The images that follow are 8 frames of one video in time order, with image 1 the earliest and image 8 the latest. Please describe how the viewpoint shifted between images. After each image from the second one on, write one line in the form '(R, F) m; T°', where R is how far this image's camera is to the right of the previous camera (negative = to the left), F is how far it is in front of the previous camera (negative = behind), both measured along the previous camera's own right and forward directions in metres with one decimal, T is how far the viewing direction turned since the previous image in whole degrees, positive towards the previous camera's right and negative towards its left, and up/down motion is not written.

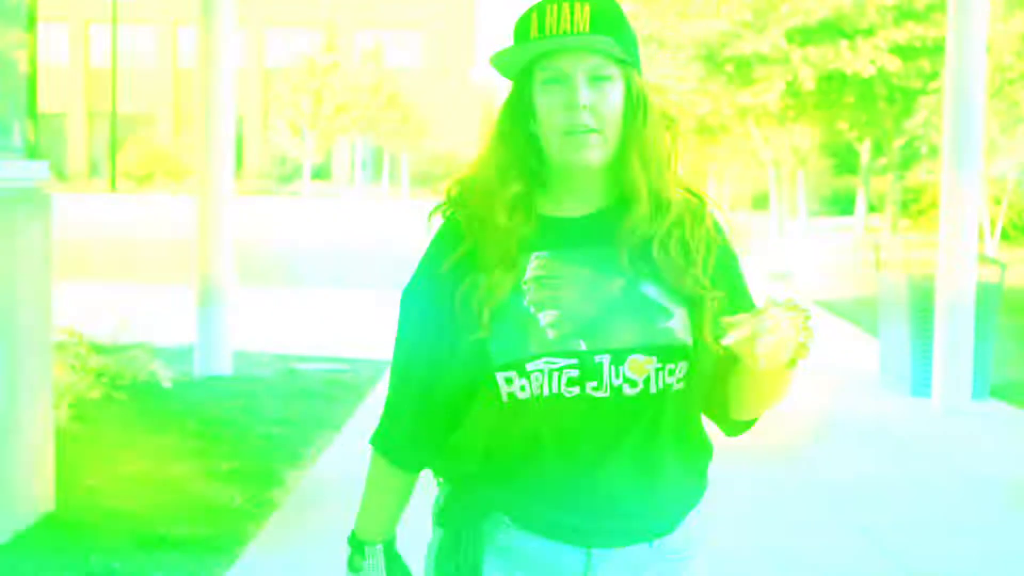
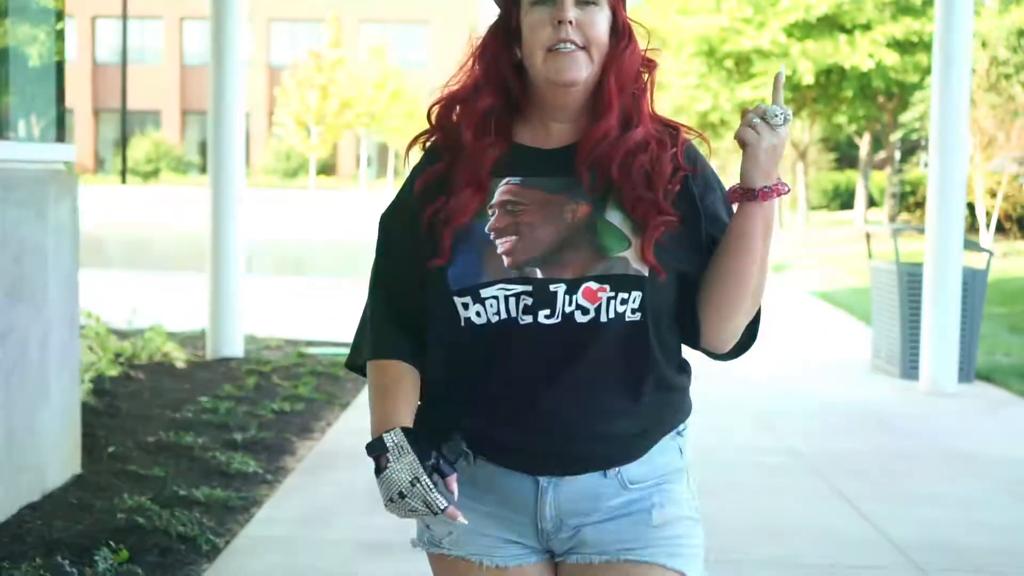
(0.0, -0.3) m; 0°
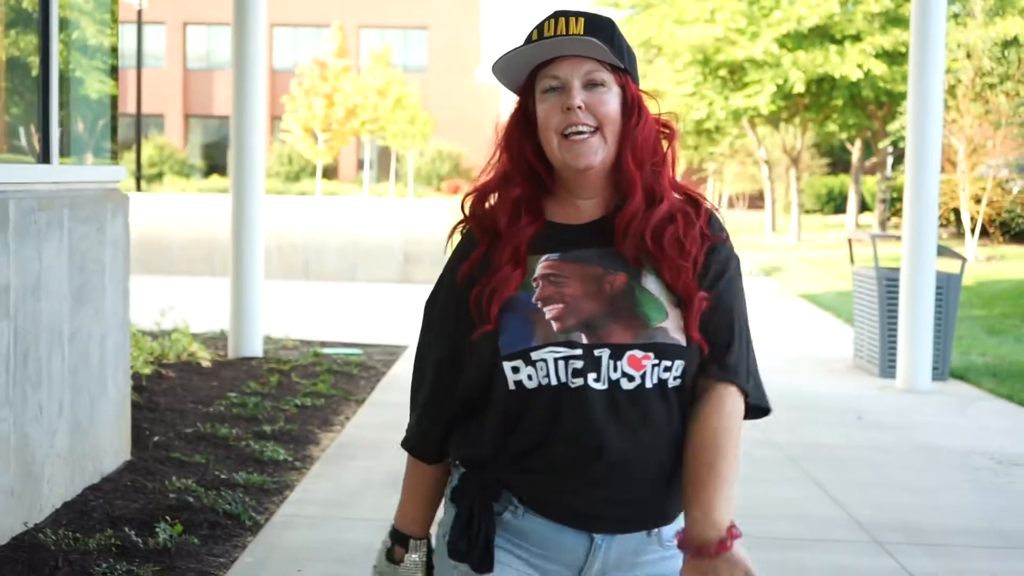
(0.0, -0.7) m; 0°
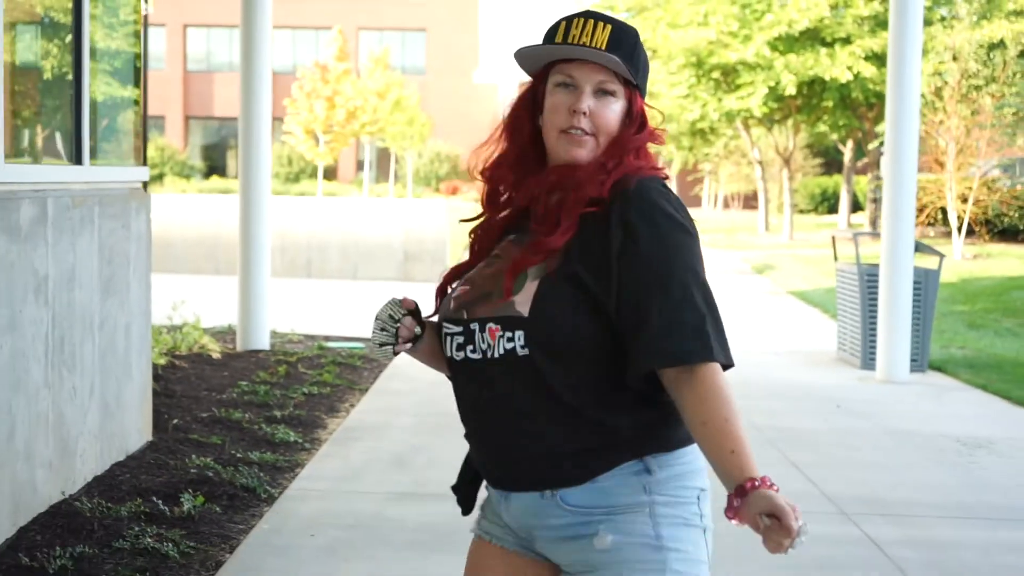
(0.0, -0.5) m; 0°
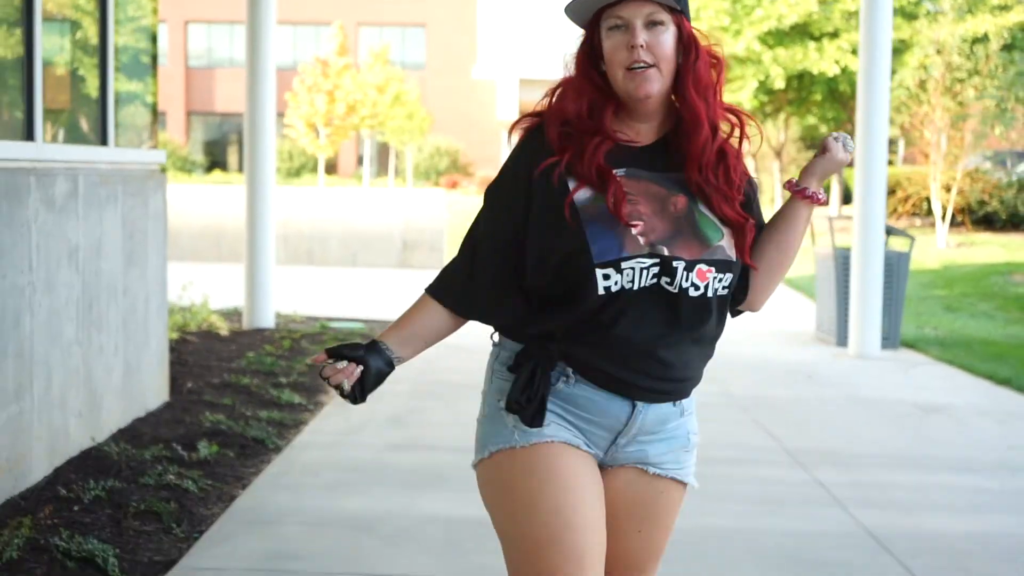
(+0.1, -0.6) m; 0°
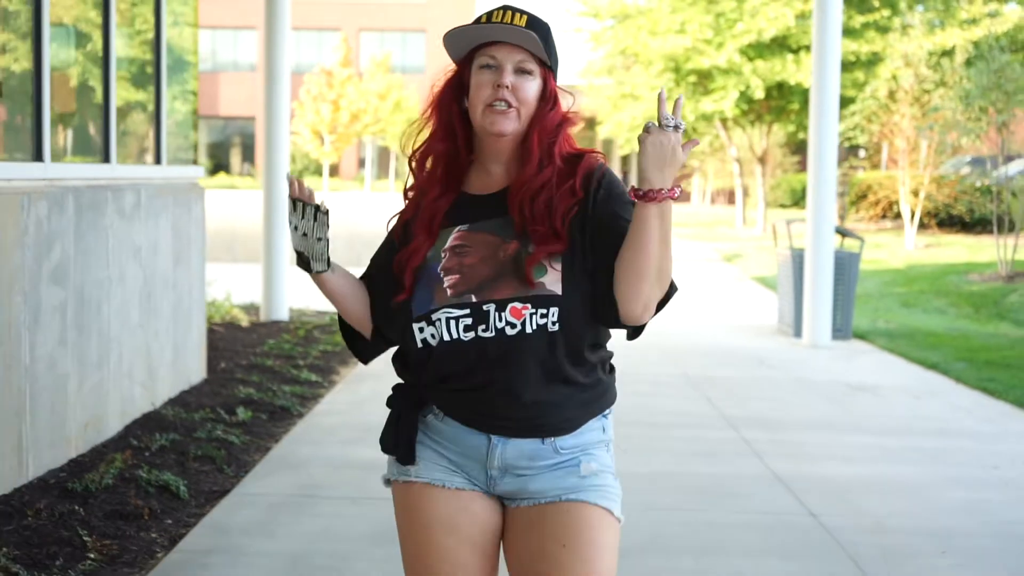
(+0.1, -1.3) m; 0°
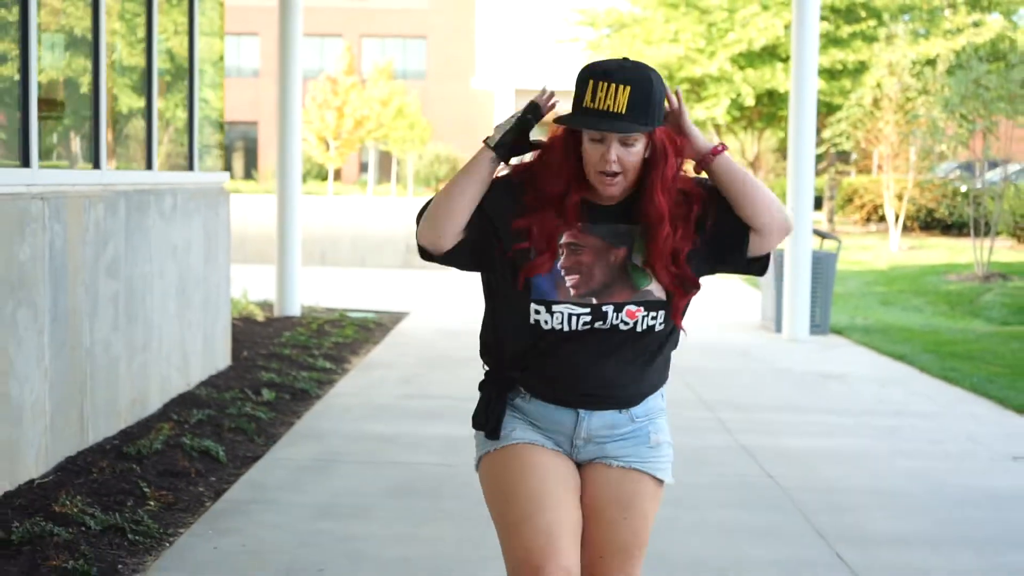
(0.0, -0.8) m; 0°
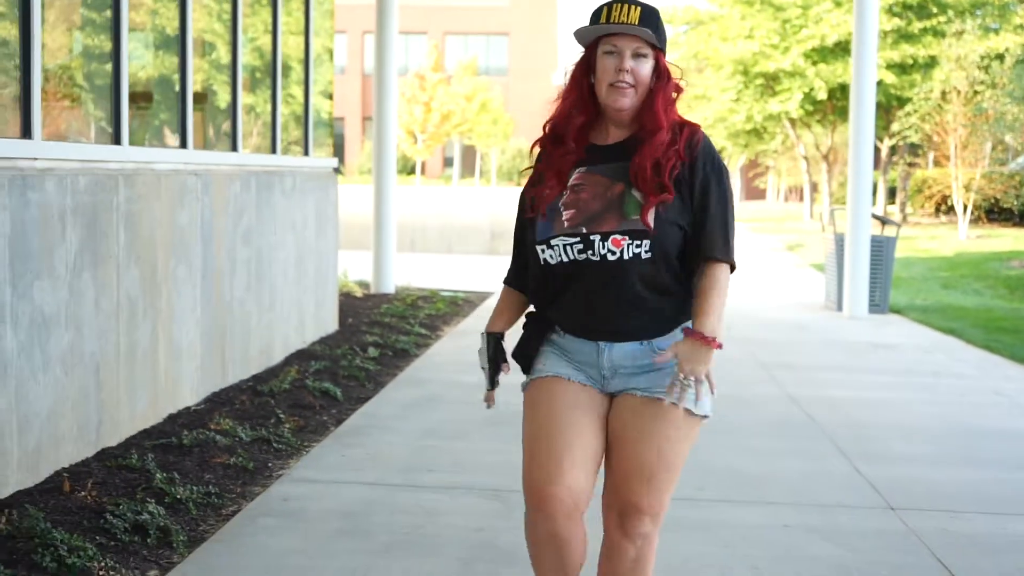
(0.0, -1.1) m; -4°
